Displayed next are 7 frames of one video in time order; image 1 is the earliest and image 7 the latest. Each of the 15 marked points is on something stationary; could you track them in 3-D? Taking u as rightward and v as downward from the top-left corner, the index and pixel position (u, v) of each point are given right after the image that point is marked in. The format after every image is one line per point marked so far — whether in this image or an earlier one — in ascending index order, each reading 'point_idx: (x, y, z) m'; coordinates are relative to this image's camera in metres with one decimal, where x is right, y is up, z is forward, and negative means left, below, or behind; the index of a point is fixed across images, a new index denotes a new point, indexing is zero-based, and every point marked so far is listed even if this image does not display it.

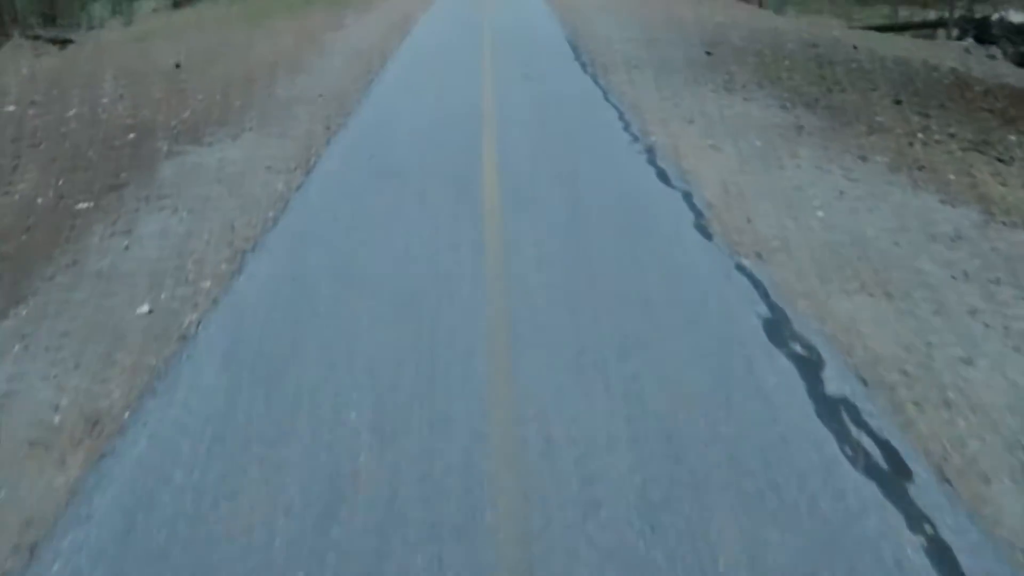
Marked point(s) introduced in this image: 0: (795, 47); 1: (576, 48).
0: (+3.5, +3.0, +12.2) m
1: (+0.7, +2.7, +11.0) m
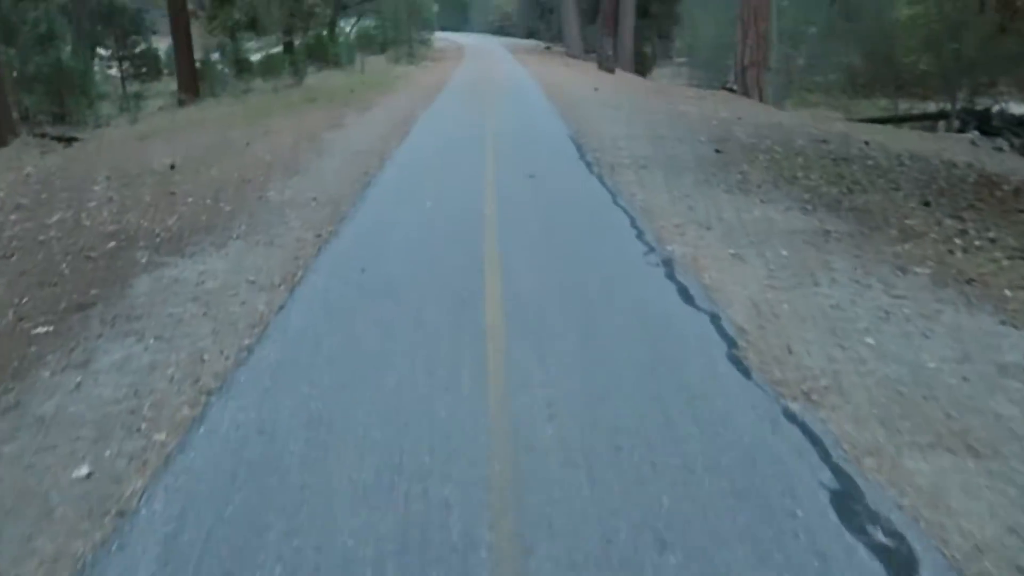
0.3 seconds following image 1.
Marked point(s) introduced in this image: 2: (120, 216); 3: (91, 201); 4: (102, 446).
0: (+3.5, +1.7, +11.8) m
1: (+0.7, +1.5, +10.7) m
2: (-2.8, +0.5, +7.1) m
3: (-3.4, +0.7, +7.9) m
4: (-1.3, -0.5, +3.2) m
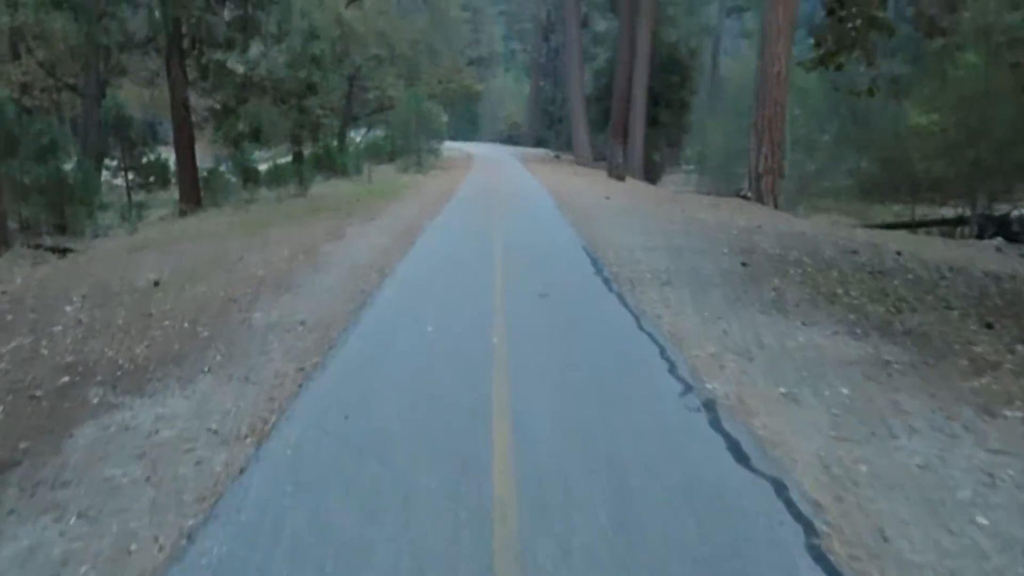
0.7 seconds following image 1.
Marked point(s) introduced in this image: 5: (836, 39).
0: (+3.6, +0.4, +11.1) m
1: (+0.9, +0.3, +9.9) m
2: (-2.8, -0.4, +6.3) m
3: (-3.3, -0.3, +7.2) m
4: (-1.3, -1.0, +2.3) m
5: (+3.8, +2.9, +11.5) m
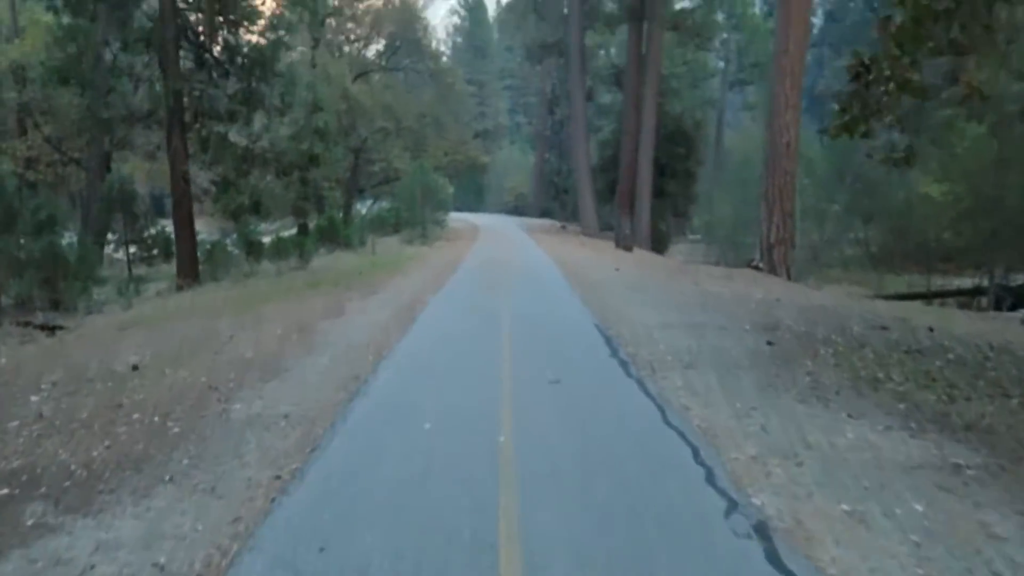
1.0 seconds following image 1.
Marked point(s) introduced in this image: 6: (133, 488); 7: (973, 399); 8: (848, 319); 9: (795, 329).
0: (+3.7, -0.5, +10.4) m
1: (+0.9, -0.5, +9.2) m
2: (-2.7, -0.9, +5.6) m
3: (-3.2, -0.9, +6.4) m
4: (-1.3, -1.2, +1.6) m
5: (+3.9, +2.0, +10.9) m
6: (-1.8, -0.9, +4.7) m
7: (+3.1, -0.7, +6.5) m
8: (+4.0, -0.4, +11.7) m
9: (+2.9, -0.4, +10.1) m
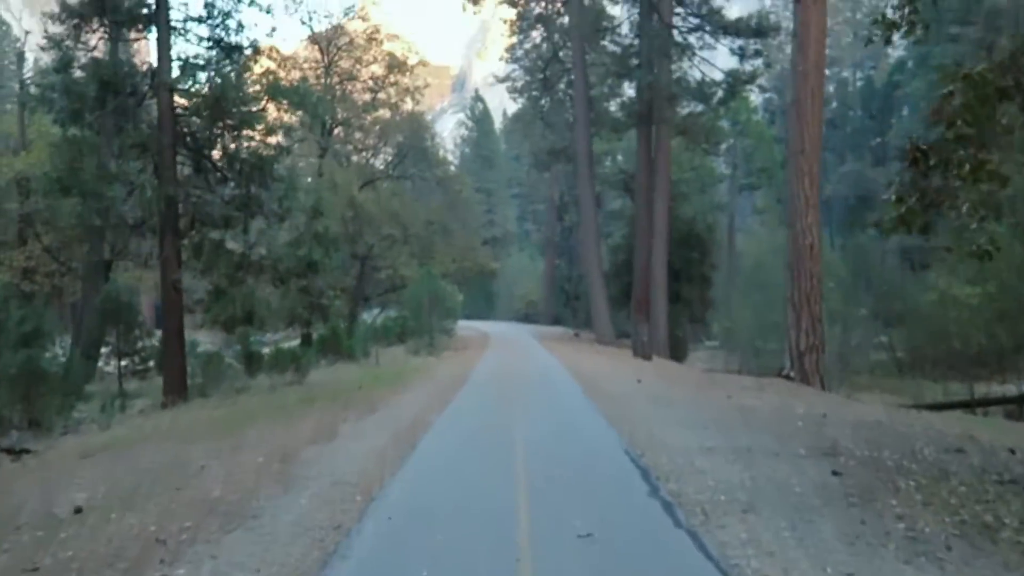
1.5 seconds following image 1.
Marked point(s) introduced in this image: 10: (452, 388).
0: (+3.8, -1.5, +8.9) m
1: (+1.1, -1.4, +7.8) m
2: (-2.6, -1.5, +4.2) m
3: (-3.1, -1.6, +5.0) m
4: (-1.2, -1.3, +0.1) m
5: (+4.0, +0.9, +9.7) m
6: (-1.7, -1.4, +3.2) m
7: (+3.2, -1.4, +5.0) m
8: (+4.1, -1.6, +10.2) m
9: (+3.0, -1.5, +8.7) m
10: (-1.1, -1.8, +18.4) m
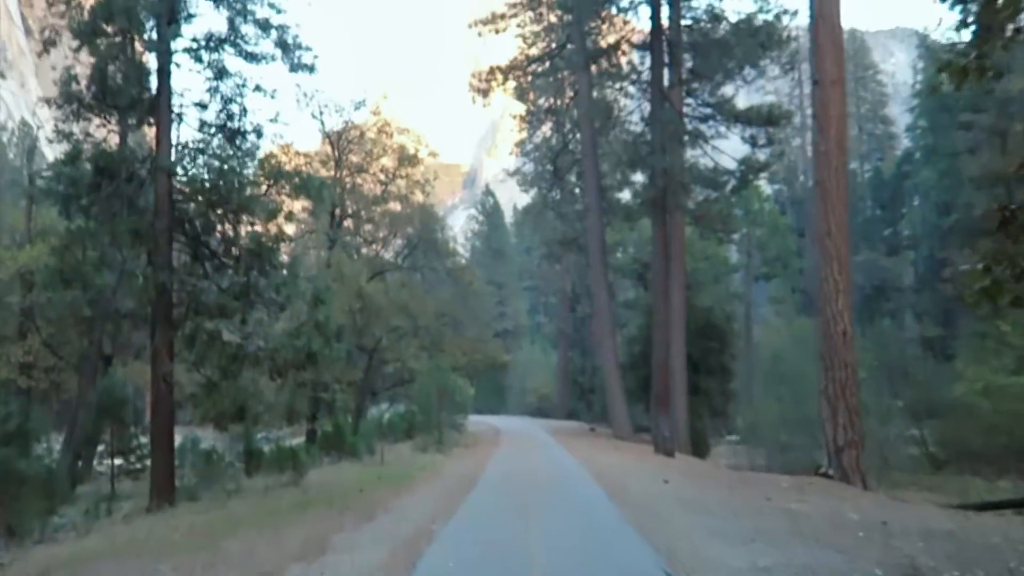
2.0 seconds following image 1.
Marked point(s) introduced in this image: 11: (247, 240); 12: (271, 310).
0: (+4.0, -2.2, +7.4) m
1: (+1.2, -2.0, +6.3) m
2: (-2.5, -1.7, +2.8) m
3: (-3.1, -1.9, +3.6) m
4: (-1.2, -1.2, -1.2) m
5: (+4.1, +0.2, +8.5) m
6: (-1.6, -1.6, +1.8) m
7: (+3.2, -1.7, +3.6) m
8: (+4.3, -2.3, +8.8) m
9: (+3.2, -2.1, +7.2) m
10: (-0.9, -3.4, +17.0) m
11: (-5.3, +0.9, +19.6) m
12: (-4.8, -0.4, +19.9) m
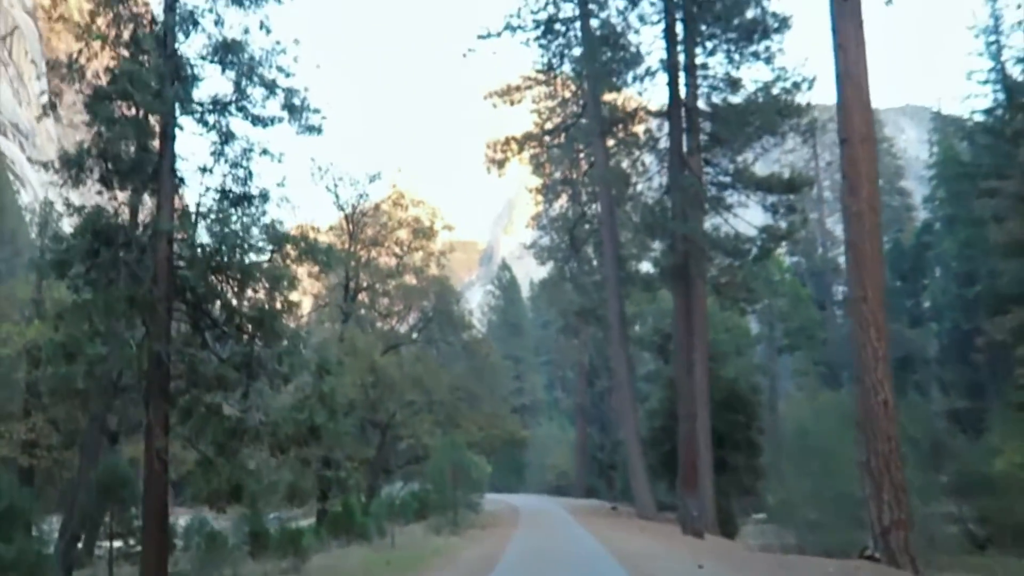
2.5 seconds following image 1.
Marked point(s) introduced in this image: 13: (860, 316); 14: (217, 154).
0: (+4.1, -2.5, +6.1) m
1: (+1.3, -2.3, +5.1) m
2: (-2.5, -1.8, +1.6) m
3: (-3.0, -2.0, +2.4) m
4: (-1.2, -0.9, -2.4) m
5: (+4.2, -0.2, +7.3) m
6: (-1.6, -1.5, +0.7) m
7: (+3.3, -1.7, +2.4) m
8: (+4.4, -2.8, +7.4) m
9: (+3.3, -2.4, +5.9) m
10: (-0.6, -4.5, +15.6) m
11: (-5.0, -0.4, +18.6) m
12: (-4.5, -1.8, +18.8) m
13: (+6.7, -0.5, +18.9) m
14: (-6.0, +2.7, +20.0) m
